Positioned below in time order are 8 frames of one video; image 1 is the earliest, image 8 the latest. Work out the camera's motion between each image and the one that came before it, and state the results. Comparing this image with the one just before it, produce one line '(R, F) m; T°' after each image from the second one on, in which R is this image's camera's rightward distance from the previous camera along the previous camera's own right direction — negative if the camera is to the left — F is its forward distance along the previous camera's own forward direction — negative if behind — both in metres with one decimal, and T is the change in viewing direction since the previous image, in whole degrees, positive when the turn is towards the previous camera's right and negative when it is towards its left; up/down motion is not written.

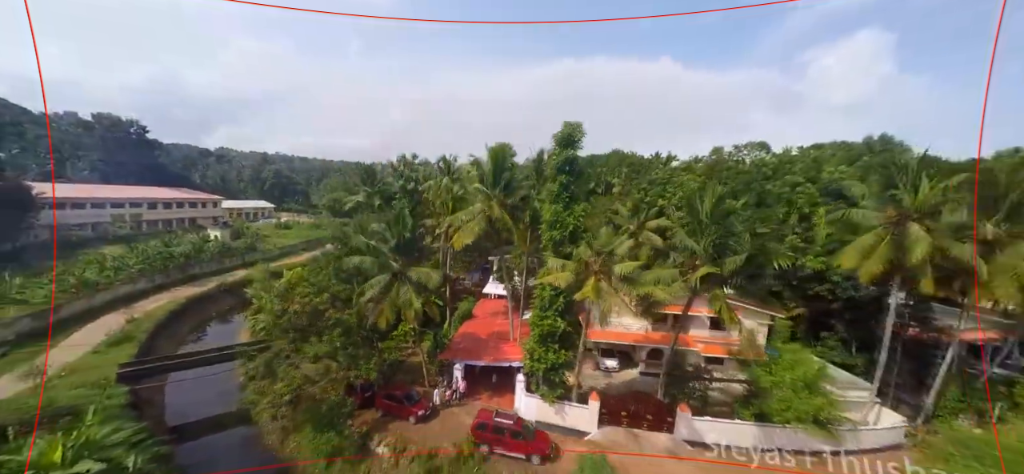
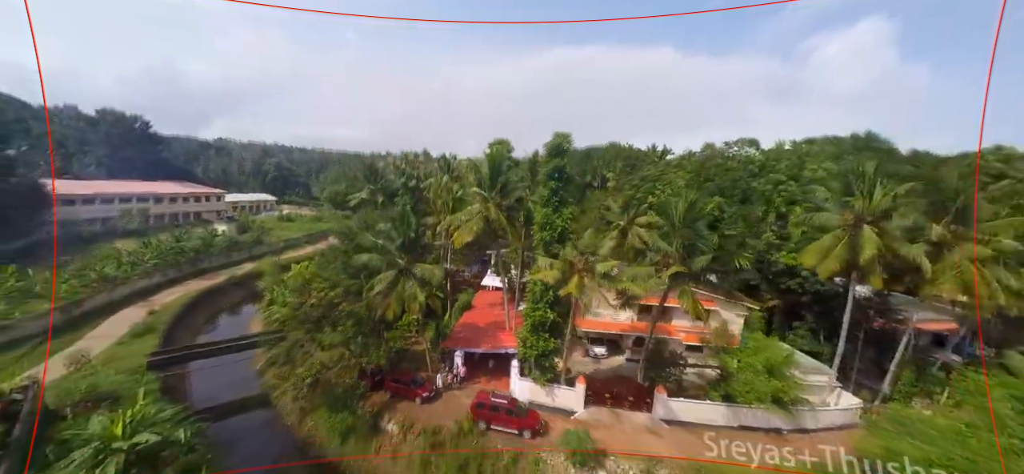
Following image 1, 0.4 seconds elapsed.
(+0.2, -1.3) m; 0°
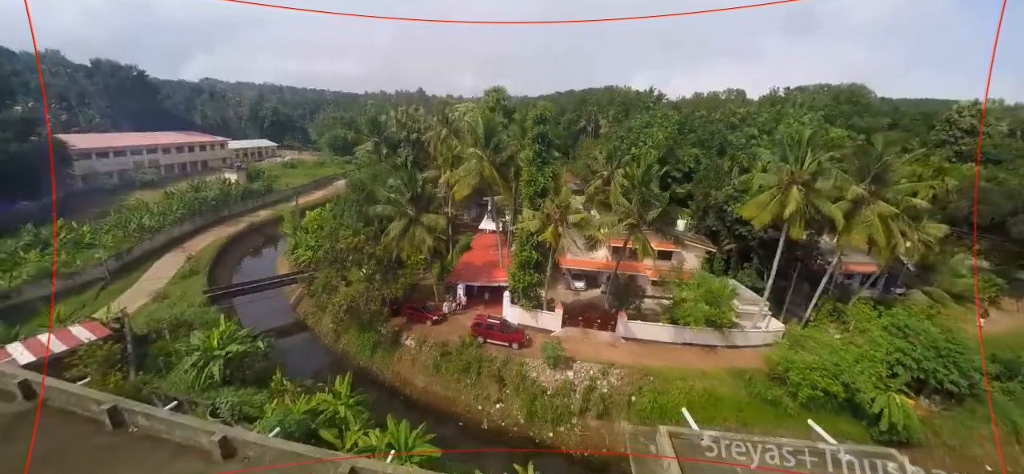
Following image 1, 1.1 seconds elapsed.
(+0.4, -2.9) m; 0°
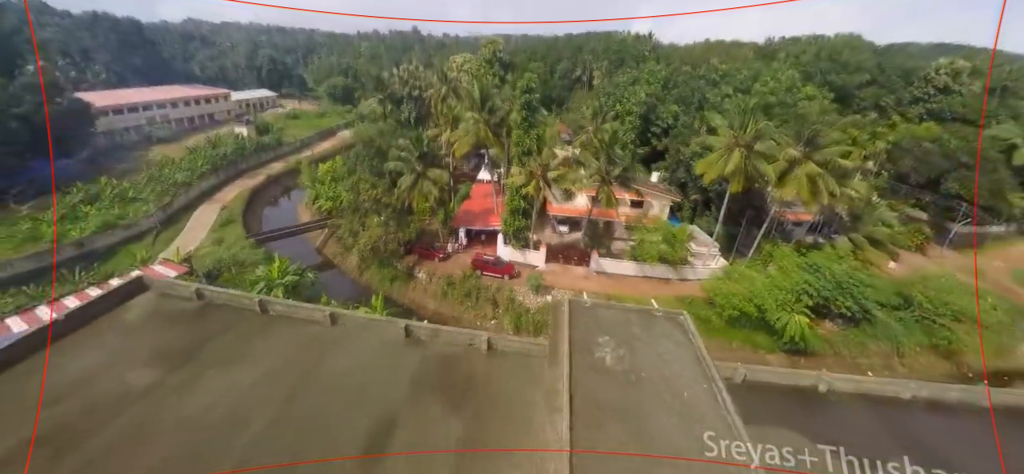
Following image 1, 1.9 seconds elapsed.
(+0.5, -3.7) m; 0°
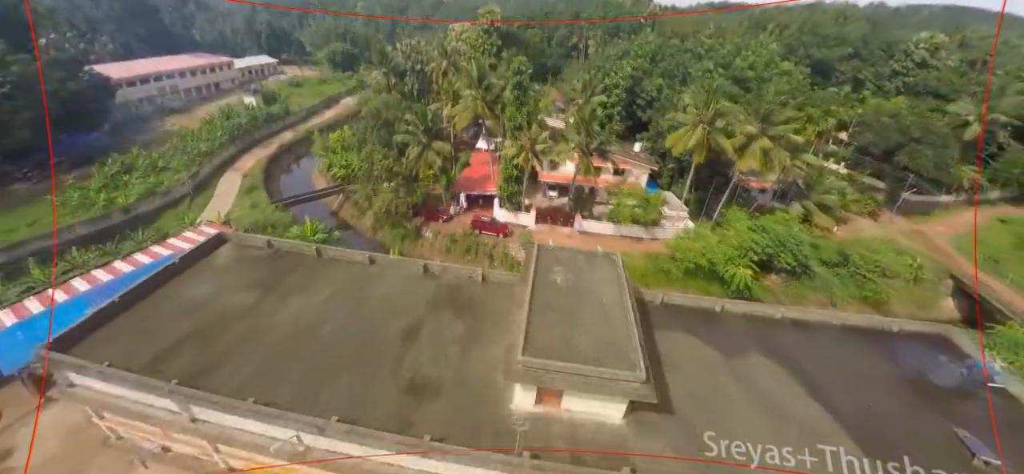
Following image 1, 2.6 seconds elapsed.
(+0.4, -3.5) m; 0°
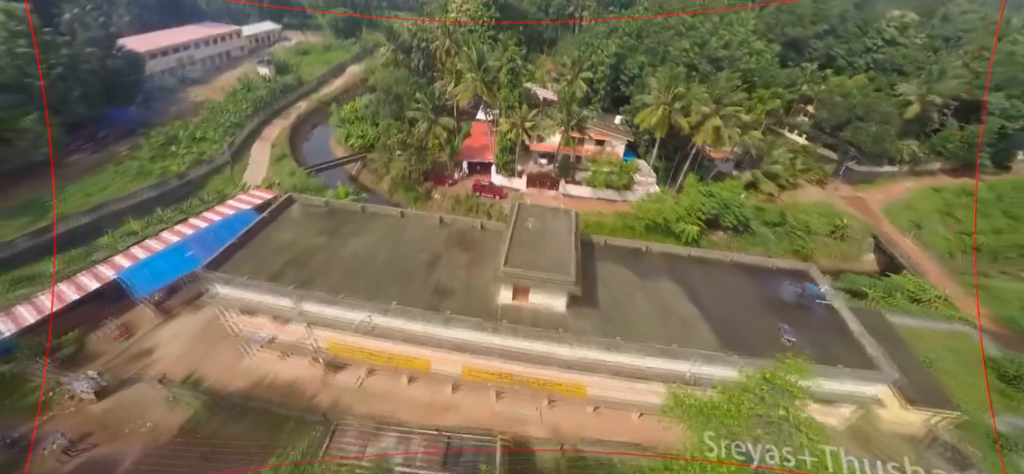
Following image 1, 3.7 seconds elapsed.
(+0.5, -5.3) m; 0°
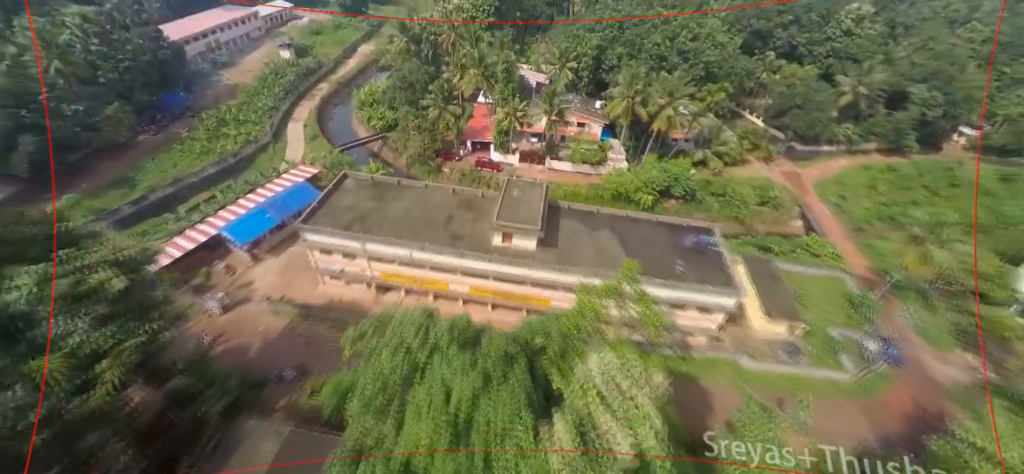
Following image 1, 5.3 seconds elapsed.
(+0.7, -7.7) m; 0°
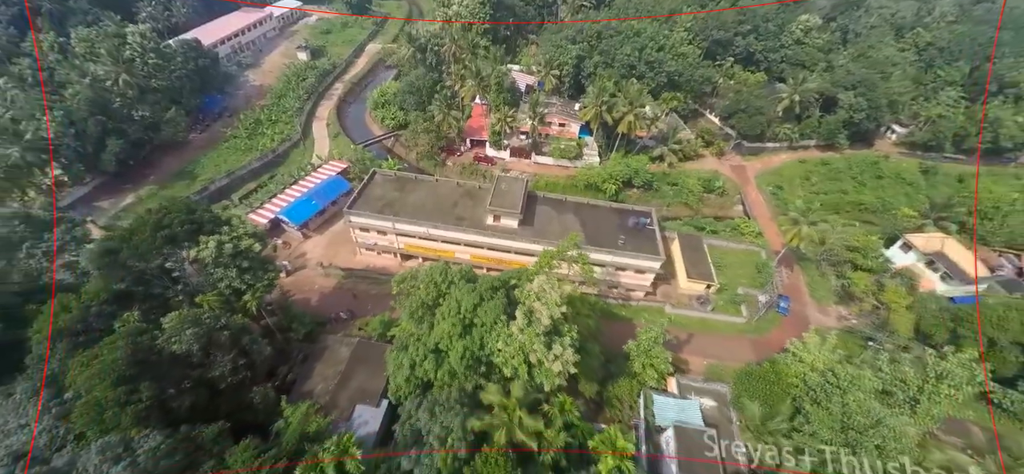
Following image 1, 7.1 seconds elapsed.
(+0.8, -8.6) m; 0°
